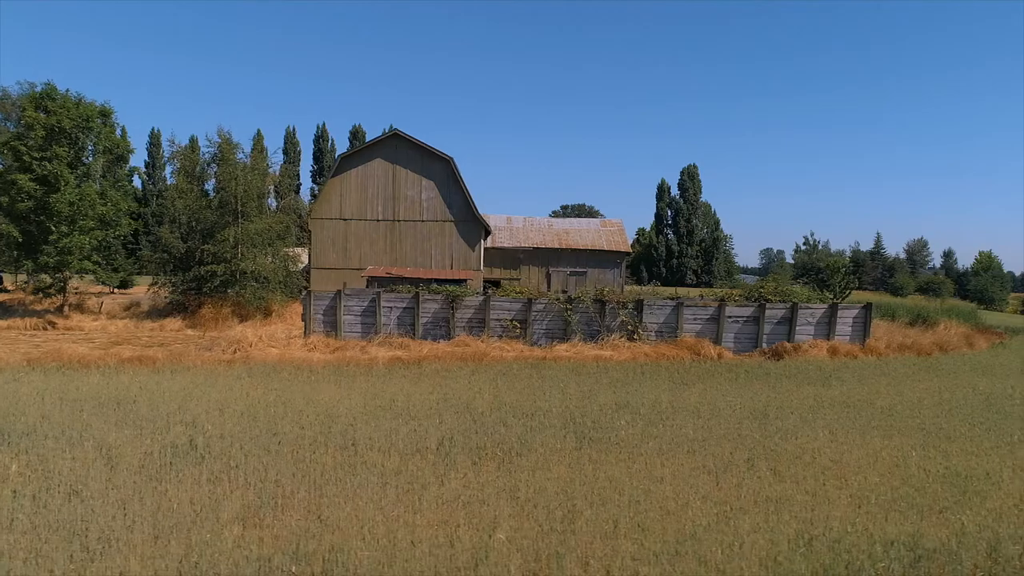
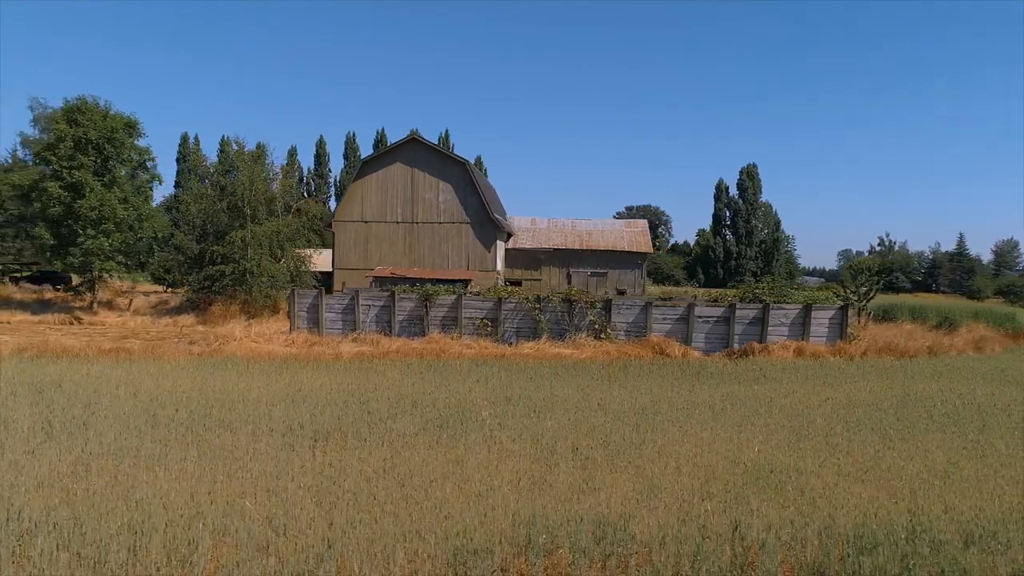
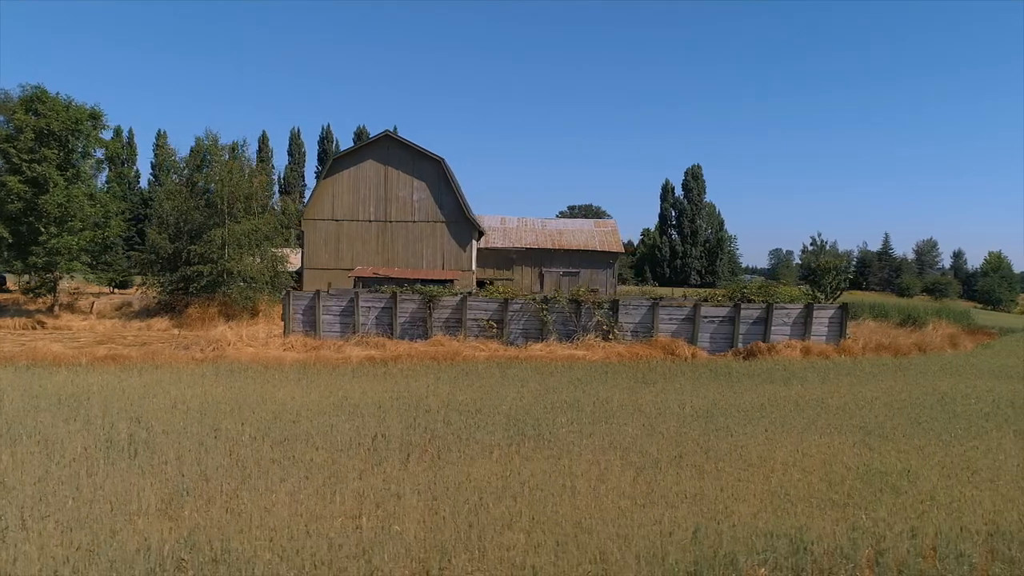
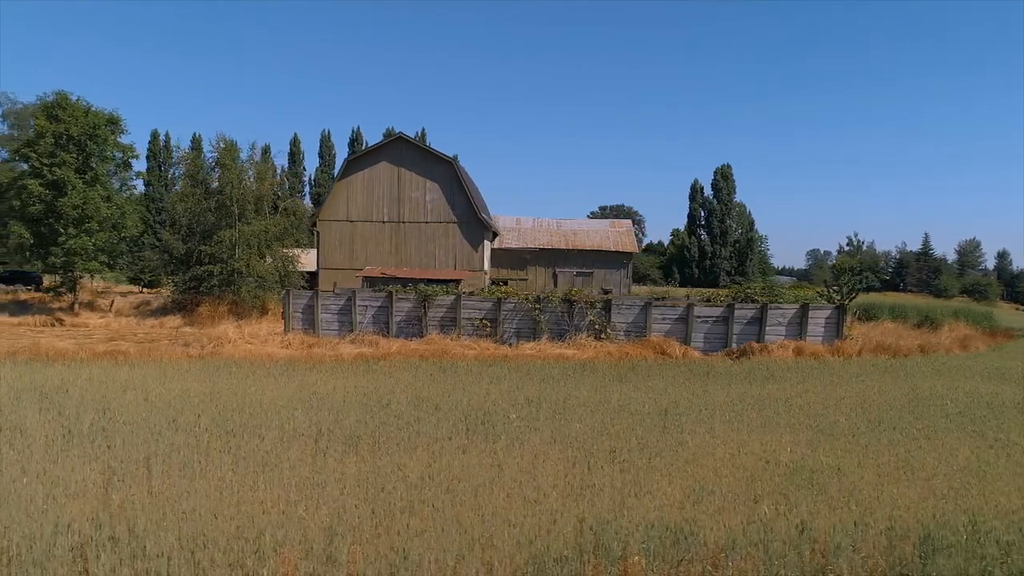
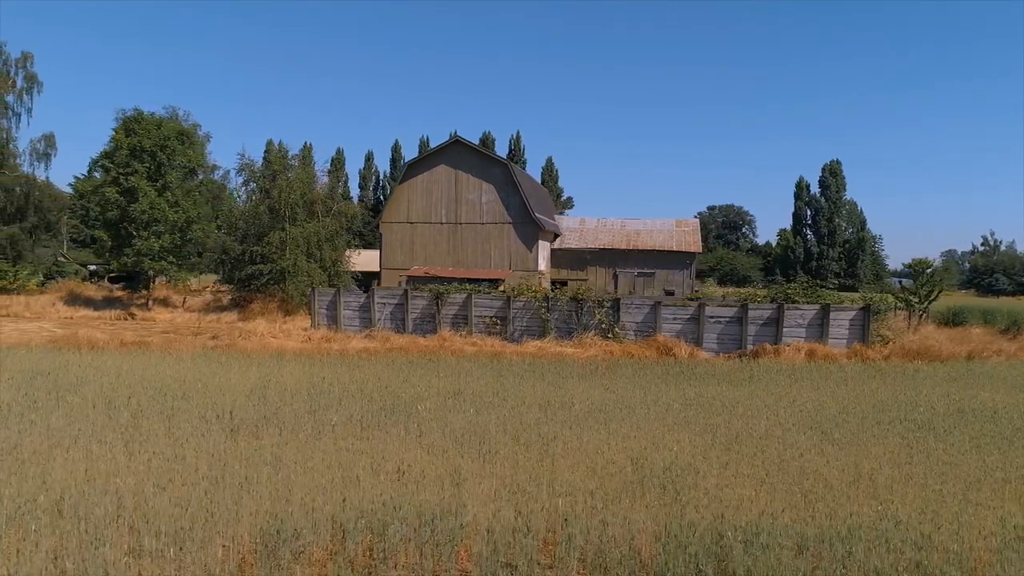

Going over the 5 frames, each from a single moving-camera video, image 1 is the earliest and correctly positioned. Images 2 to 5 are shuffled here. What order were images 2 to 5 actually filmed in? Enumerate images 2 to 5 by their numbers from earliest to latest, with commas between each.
3, 4, 2, 5
